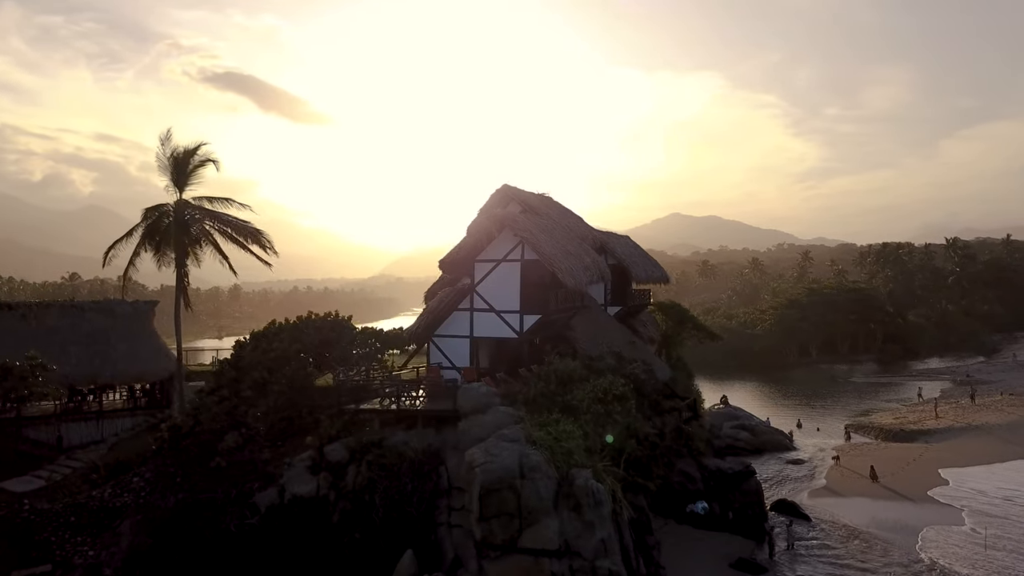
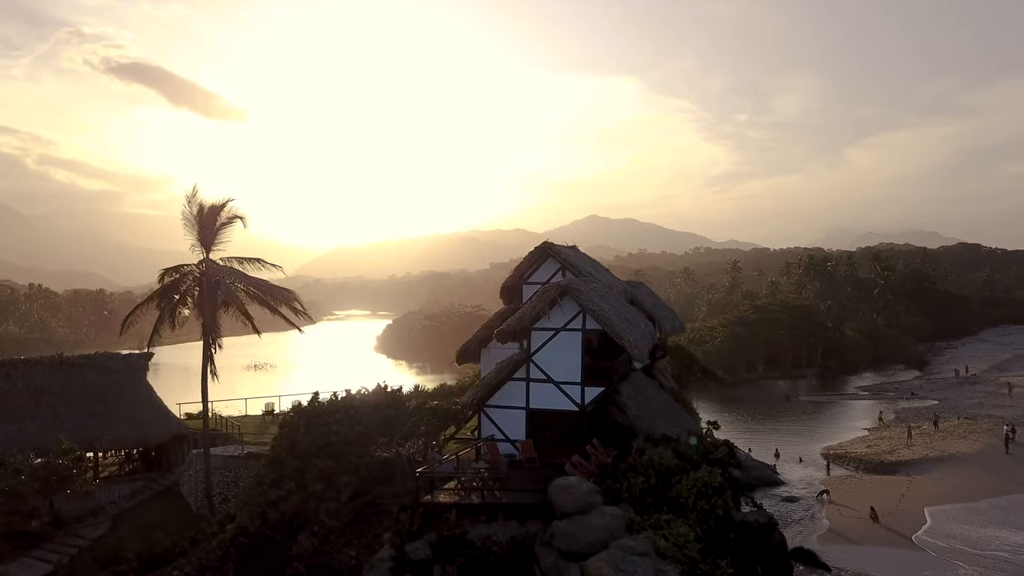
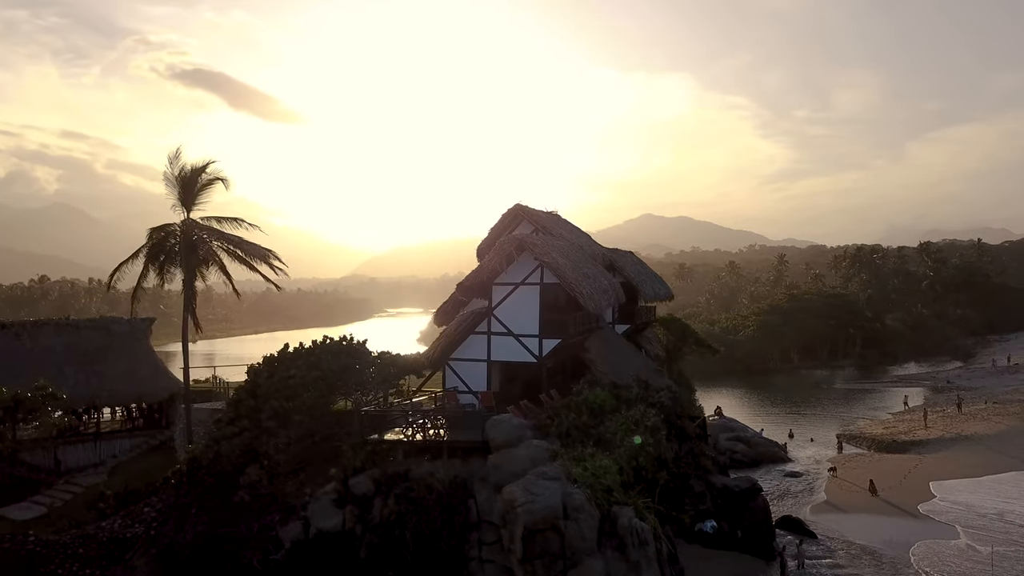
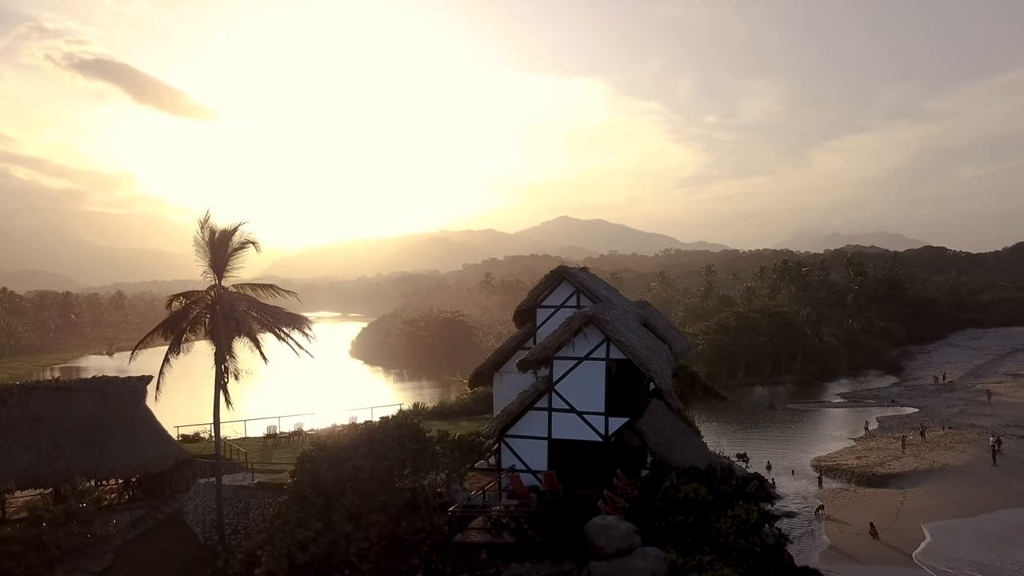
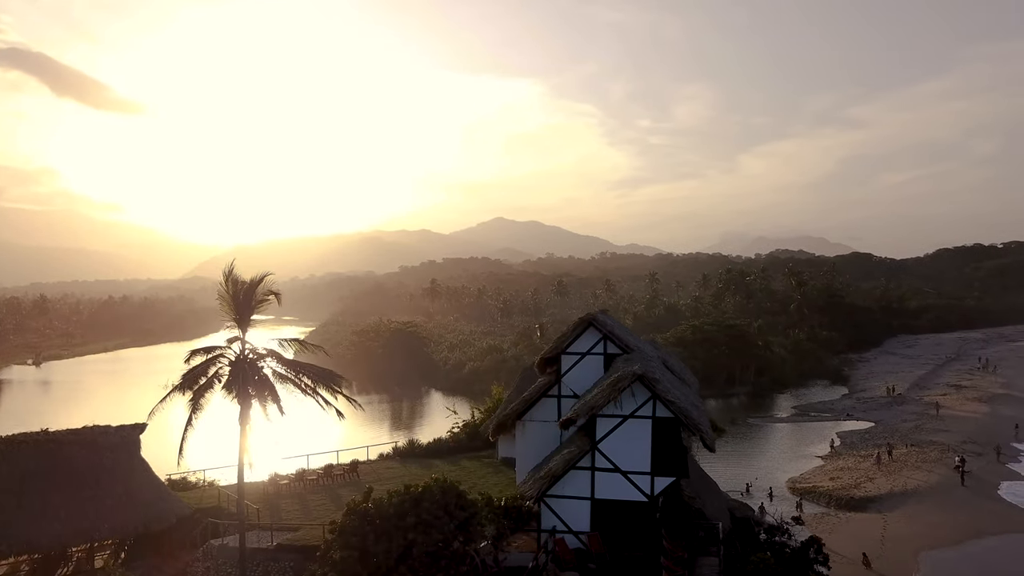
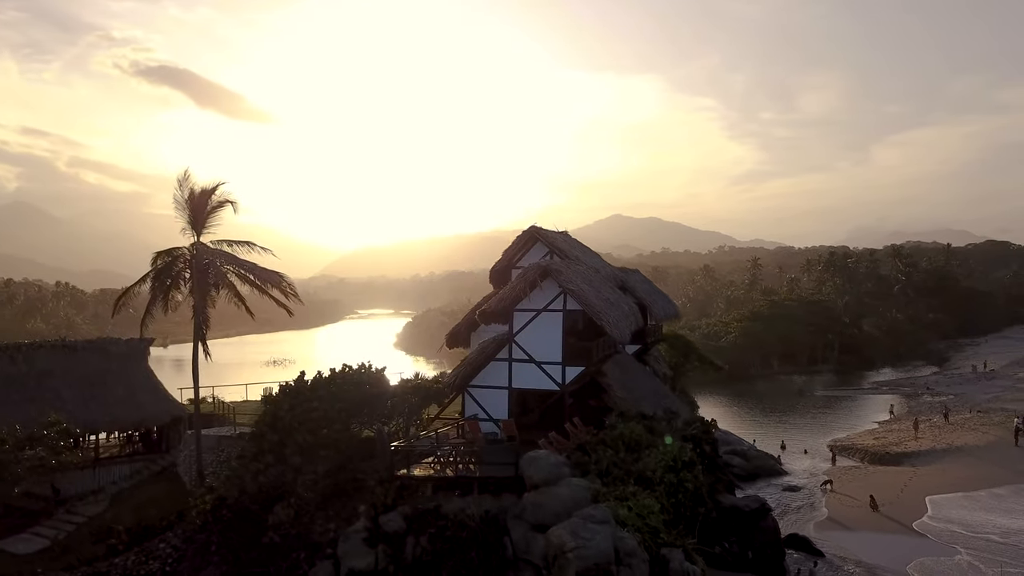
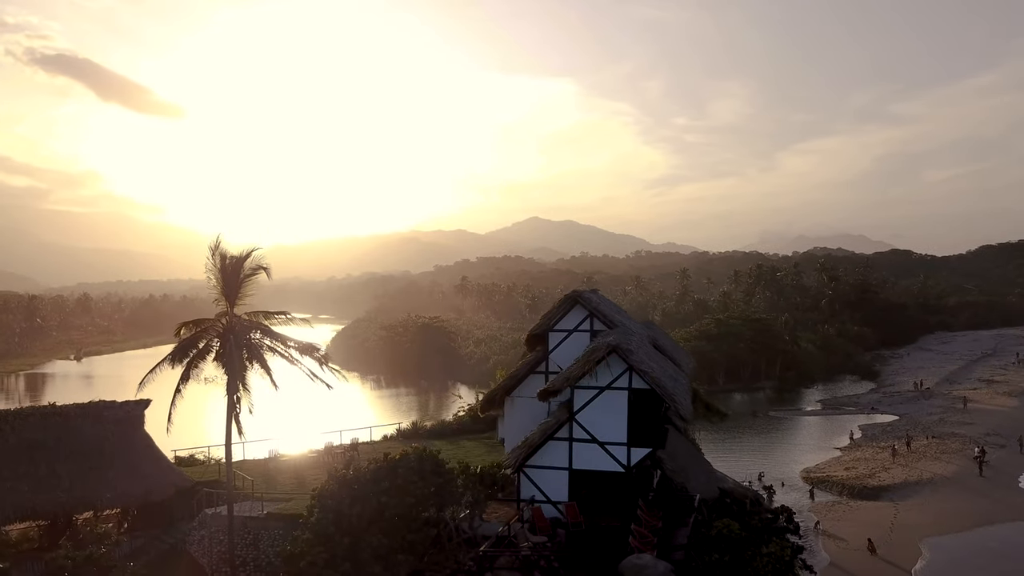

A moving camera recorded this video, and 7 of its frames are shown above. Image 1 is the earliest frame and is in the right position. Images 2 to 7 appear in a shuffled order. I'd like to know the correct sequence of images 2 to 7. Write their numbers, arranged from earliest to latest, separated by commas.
3, 6, 2, 4, 7, 5
